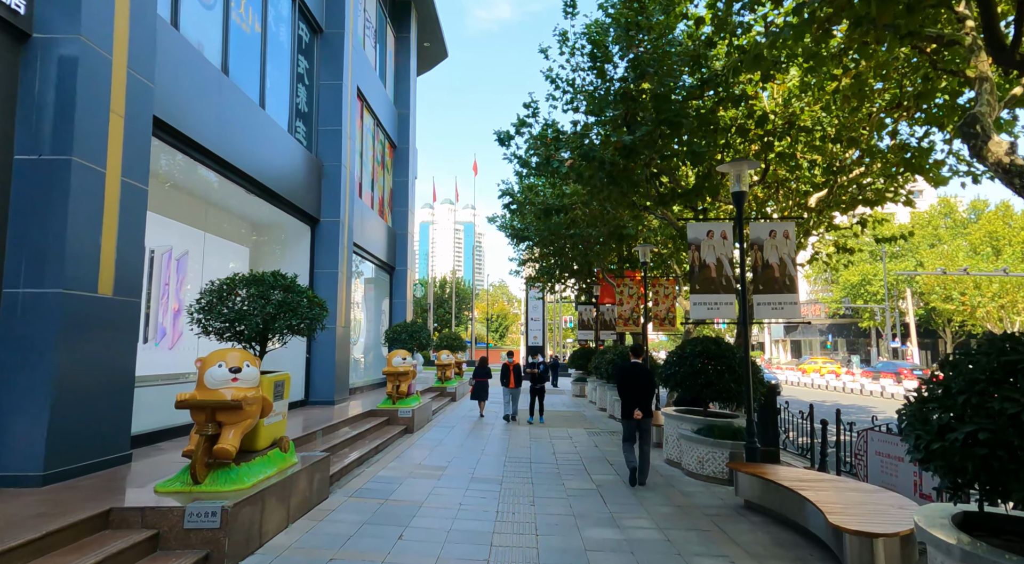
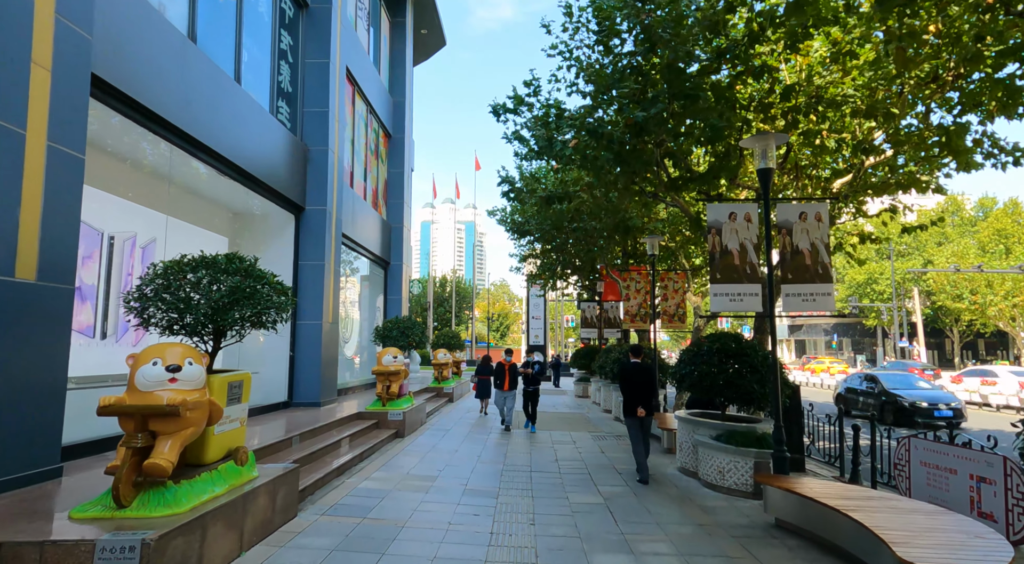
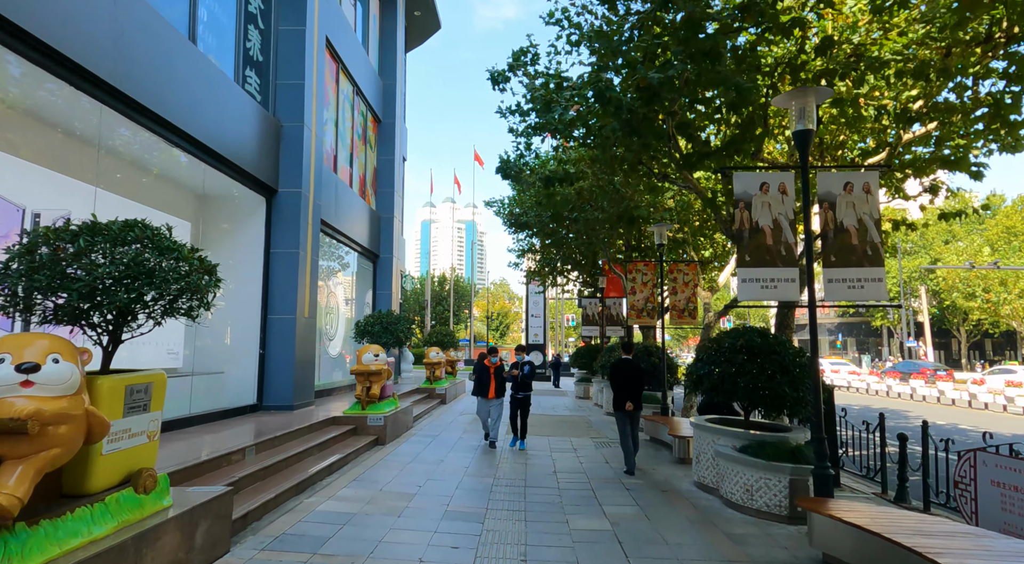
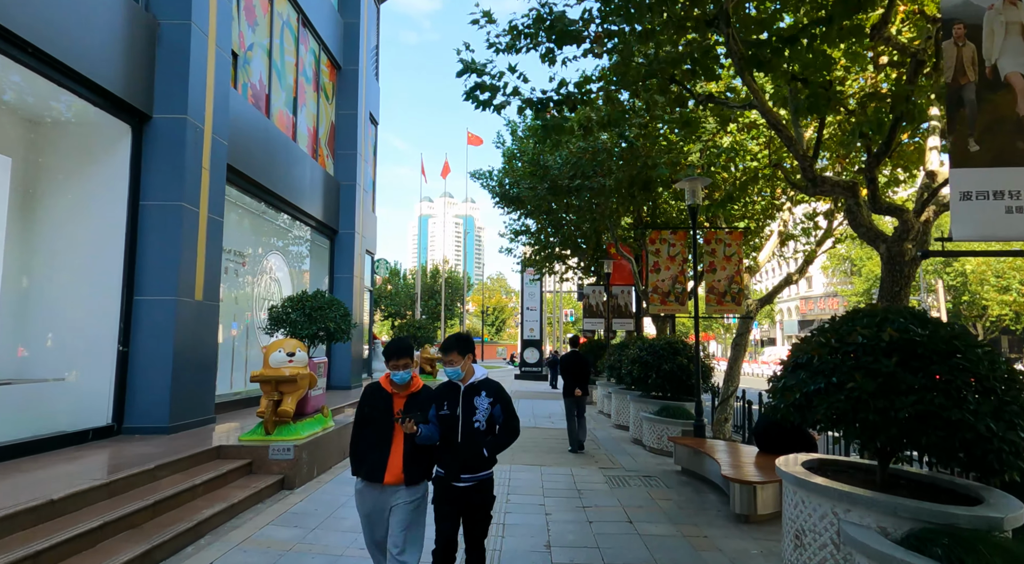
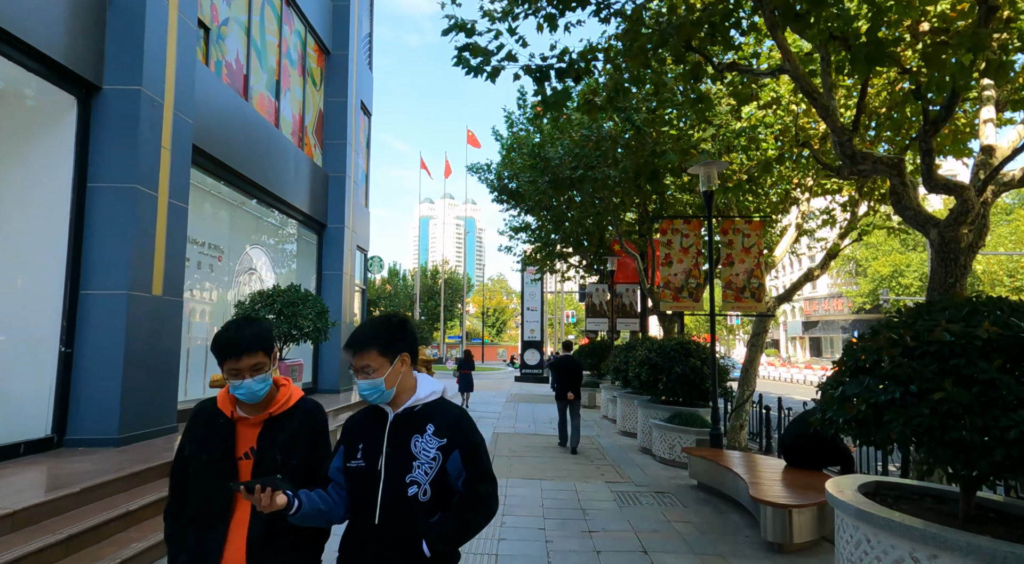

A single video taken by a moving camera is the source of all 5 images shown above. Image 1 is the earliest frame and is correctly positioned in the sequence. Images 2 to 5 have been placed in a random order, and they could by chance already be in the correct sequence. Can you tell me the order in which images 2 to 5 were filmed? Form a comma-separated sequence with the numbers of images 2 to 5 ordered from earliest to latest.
2, 3, 4, 5
